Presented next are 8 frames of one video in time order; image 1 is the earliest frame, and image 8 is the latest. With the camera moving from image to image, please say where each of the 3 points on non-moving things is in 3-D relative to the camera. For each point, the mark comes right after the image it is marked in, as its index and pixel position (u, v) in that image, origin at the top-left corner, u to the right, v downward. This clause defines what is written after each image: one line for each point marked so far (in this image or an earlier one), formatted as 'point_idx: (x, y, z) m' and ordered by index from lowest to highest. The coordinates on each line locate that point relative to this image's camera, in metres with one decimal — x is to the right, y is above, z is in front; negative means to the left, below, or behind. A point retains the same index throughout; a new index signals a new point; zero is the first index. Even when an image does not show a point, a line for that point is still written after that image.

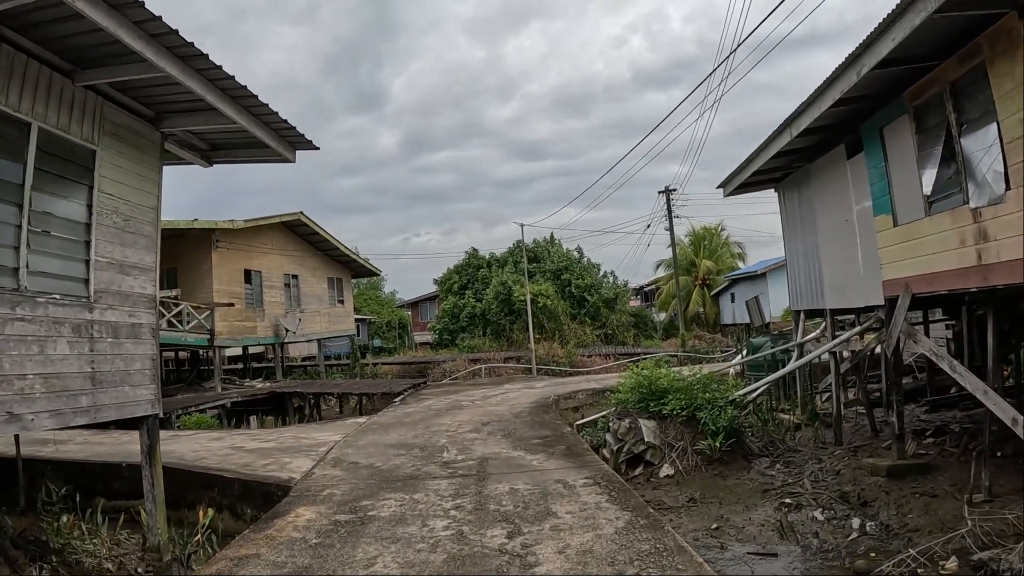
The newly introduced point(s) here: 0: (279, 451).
0: (-2.9, -2.0, +7.7) m
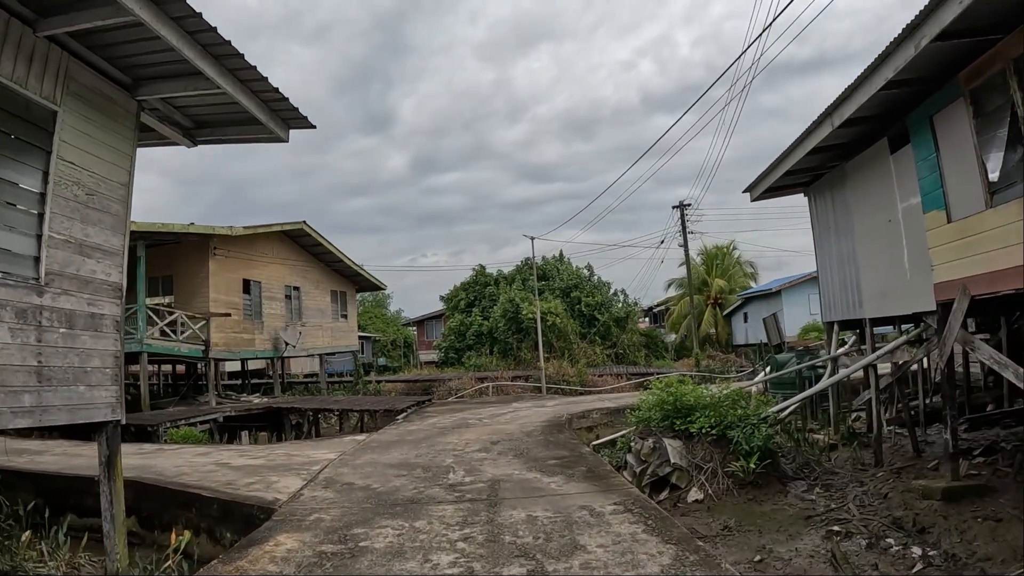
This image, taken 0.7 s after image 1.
0: (-2.7, -2.0, +7.0) m
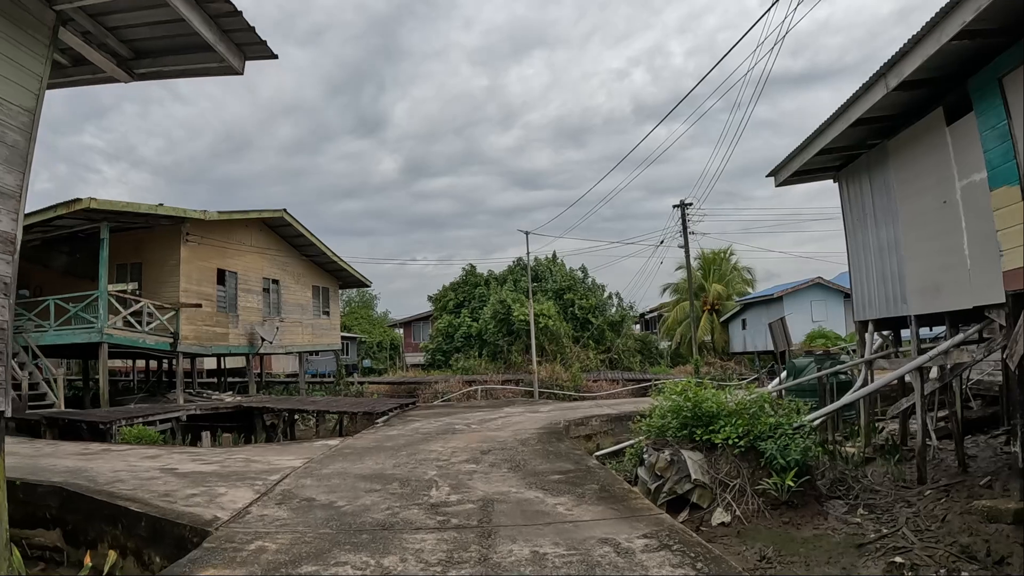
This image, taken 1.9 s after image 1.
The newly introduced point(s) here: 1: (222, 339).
0: (-2.8, -1.8, +5.9) m
1: (-7.1, -1.2, +15.3) m
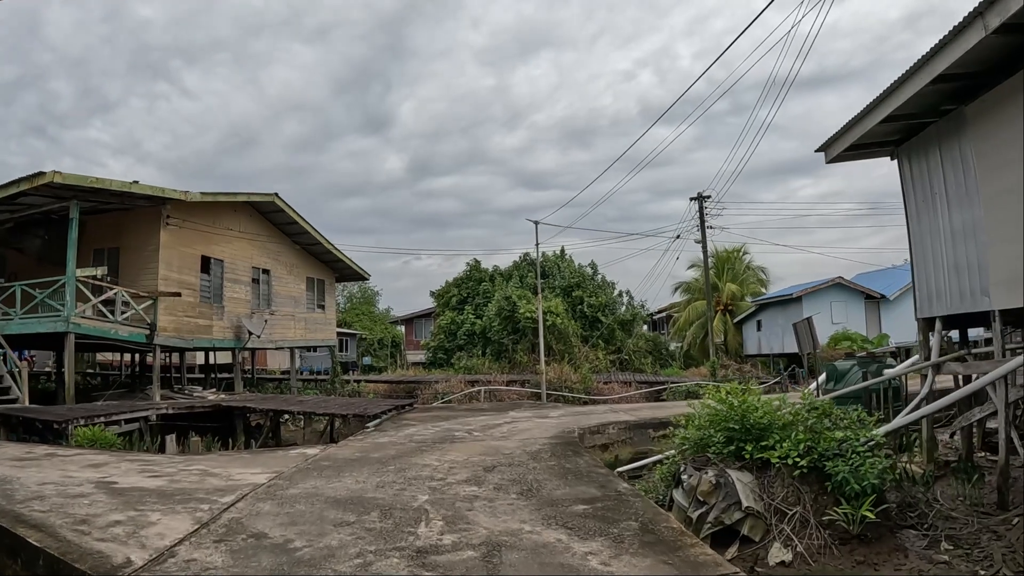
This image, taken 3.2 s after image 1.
0: (-2.7, -1.6, +4.8) m
1: (-6.9, -1.0, +14.2) m
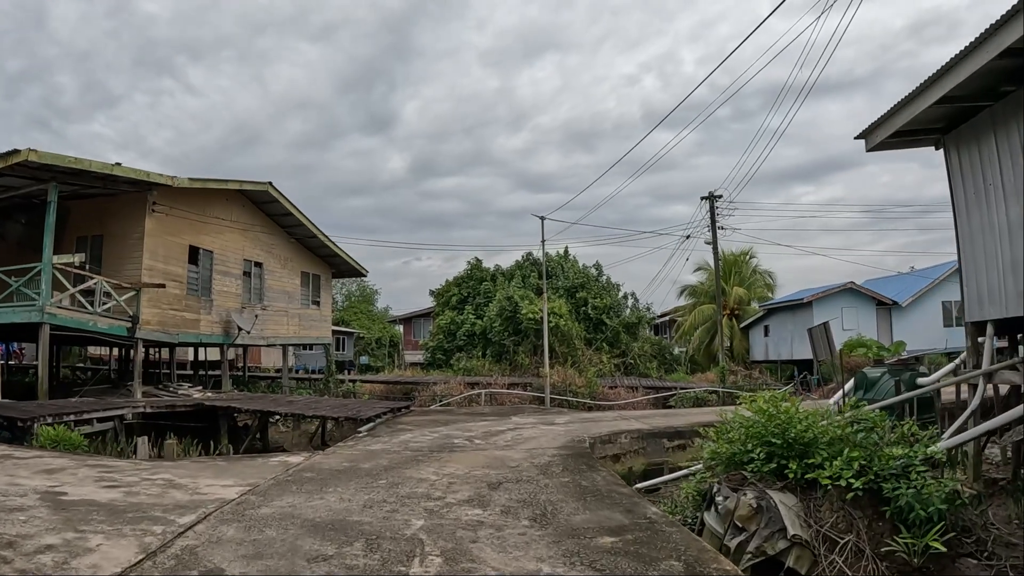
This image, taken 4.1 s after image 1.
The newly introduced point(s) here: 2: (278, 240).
0: (-2.6, -1.5, +4.1) m
1: (-6.9, -0.8, +13.5) m
2: (-6.1, +1.2, +16.3) m
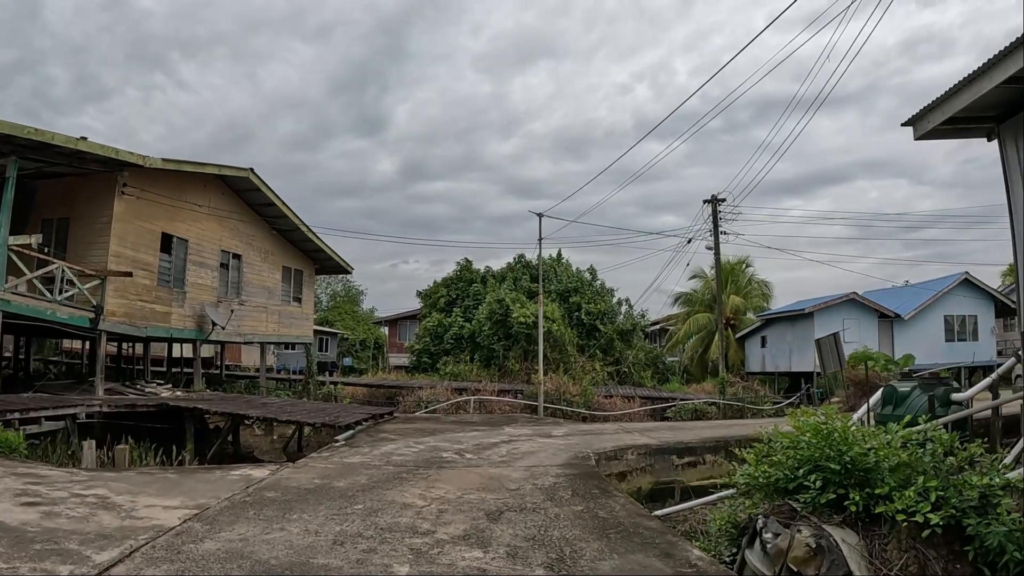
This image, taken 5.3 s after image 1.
0: (-2.6, -1.3, +3.3) m
1: (-7.0, -0.6, +12.6) m
2: (-6.2, +1.3, +15.5) m
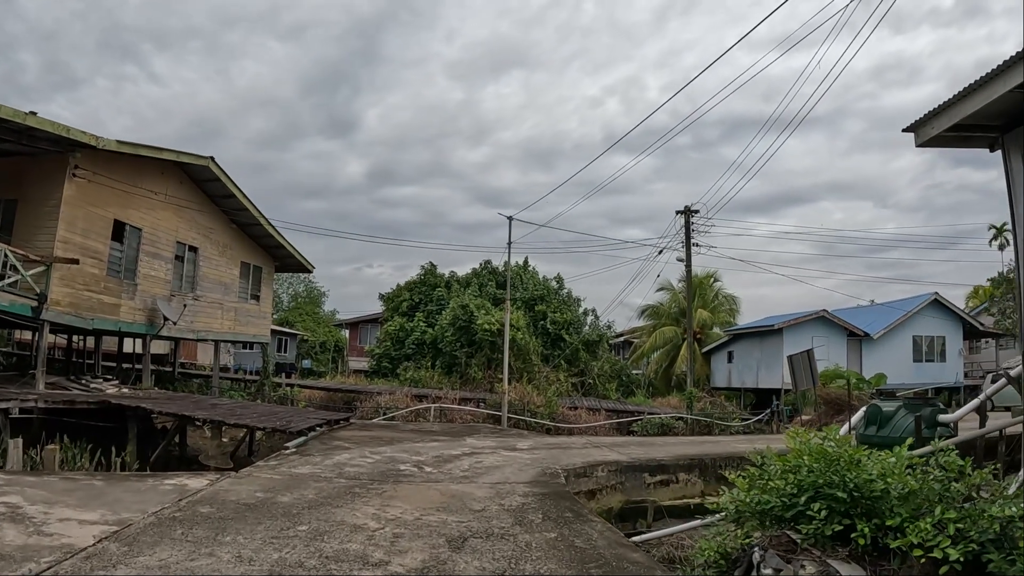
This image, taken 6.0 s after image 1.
0: (-2.8, -1.2, +2.7) m
1: (-7.6, -0.4, +11.8) m
2: (-6.9, +1.5, +14.7) m
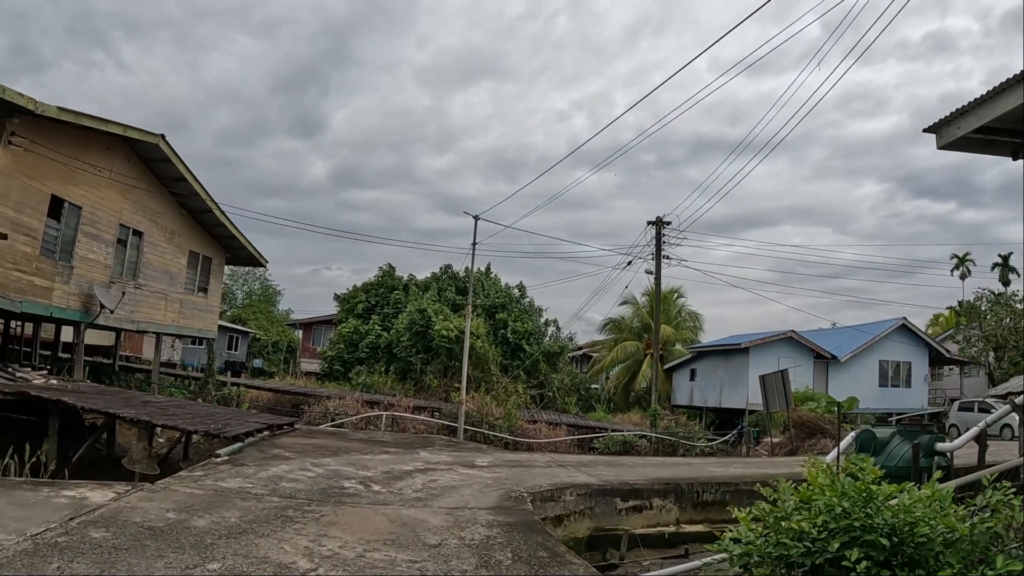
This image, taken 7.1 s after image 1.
0: (-2.9, -1.0, +1.9) m
1: (-8.1, -0.1, +10.8) m
2: (-7.5, +1.7, +13.8) m
